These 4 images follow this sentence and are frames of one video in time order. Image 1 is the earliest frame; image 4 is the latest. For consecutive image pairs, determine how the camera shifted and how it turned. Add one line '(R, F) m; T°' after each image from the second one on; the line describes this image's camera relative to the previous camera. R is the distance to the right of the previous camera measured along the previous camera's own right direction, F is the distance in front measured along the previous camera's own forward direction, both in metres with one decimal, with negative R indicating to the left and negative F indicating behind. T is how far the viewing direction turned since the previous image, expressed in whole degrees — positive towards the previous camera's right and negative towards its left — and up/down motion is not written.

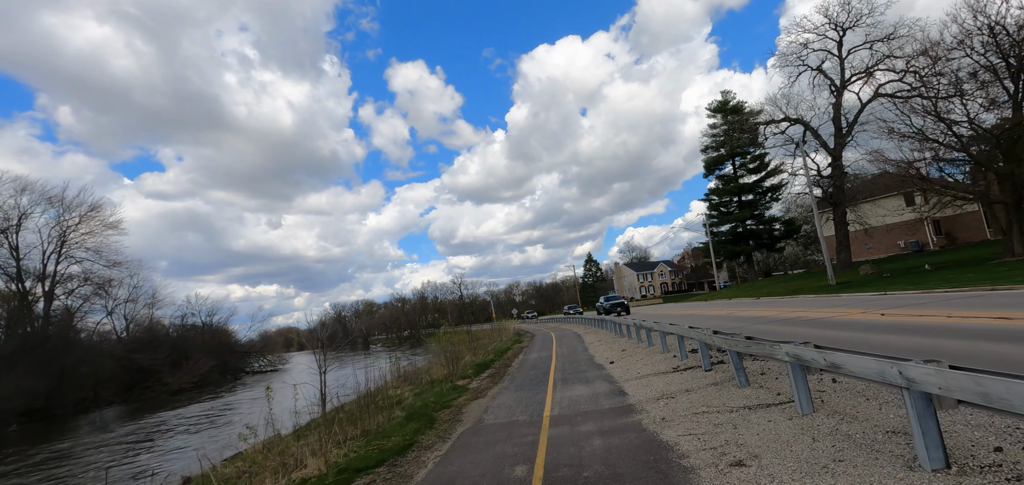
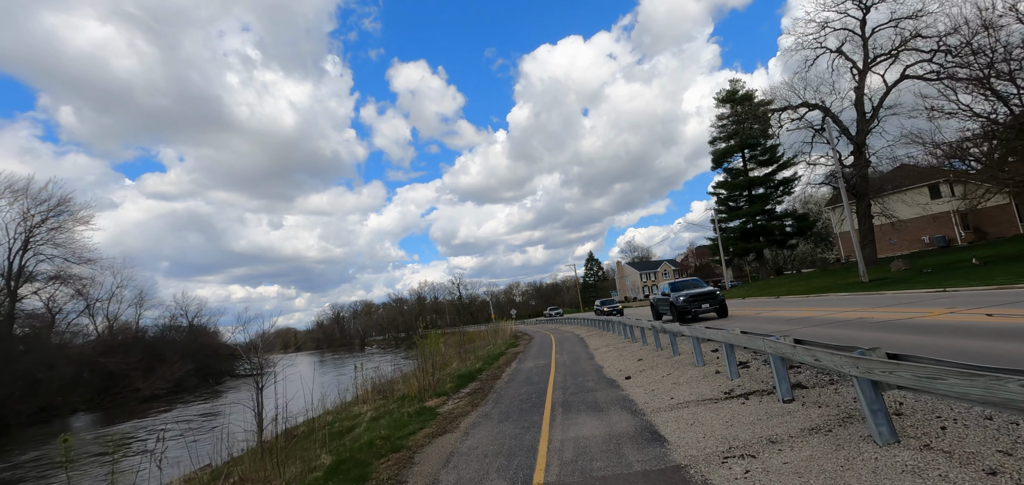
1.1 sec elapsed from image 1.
(+0.3, +2.4) m; 0°
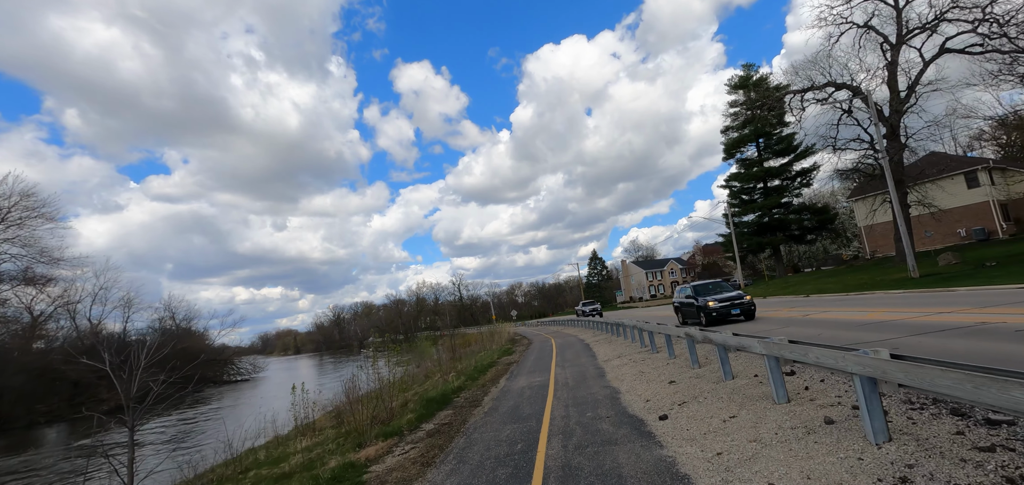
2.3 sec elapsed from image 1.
(+0.3, +2.8) m; 0°
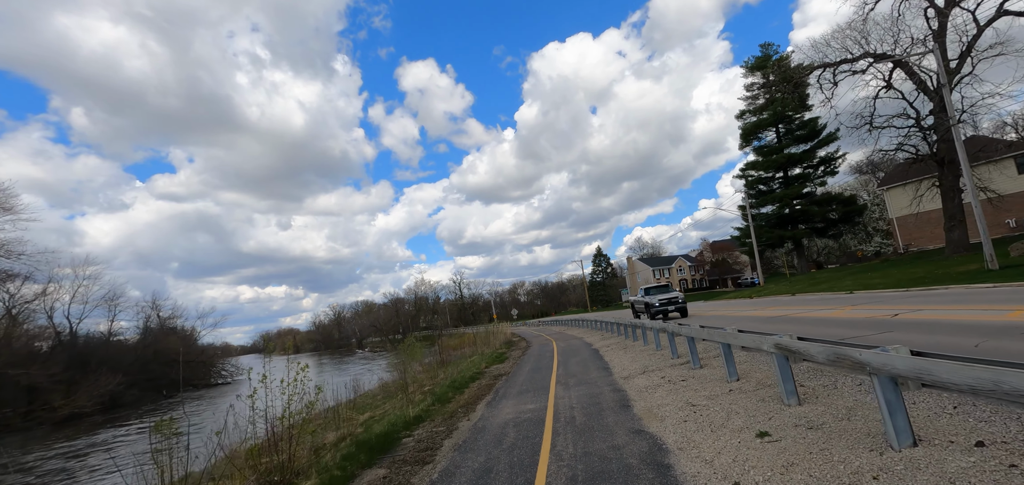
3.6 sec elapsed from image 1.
(+0.3, +3.1) m; 0°
